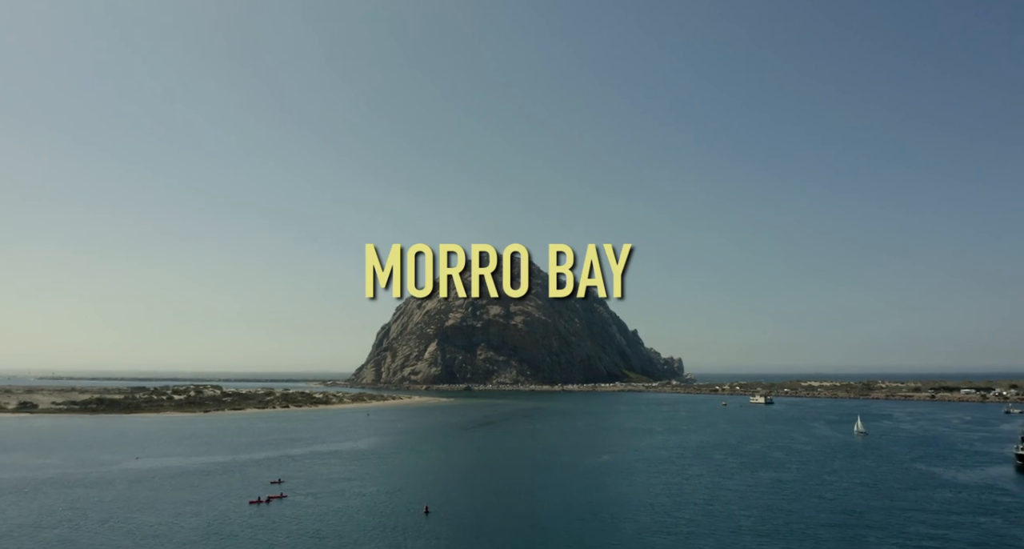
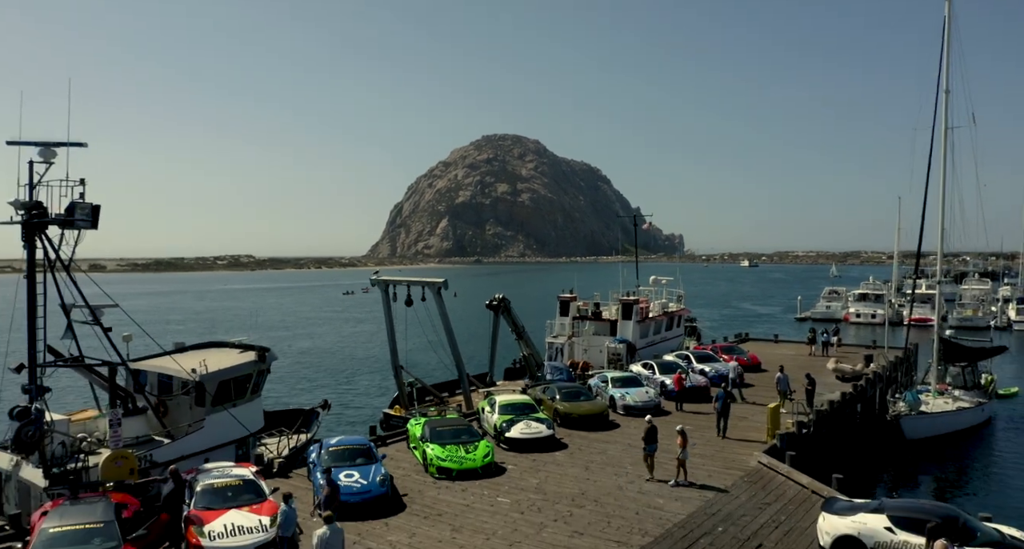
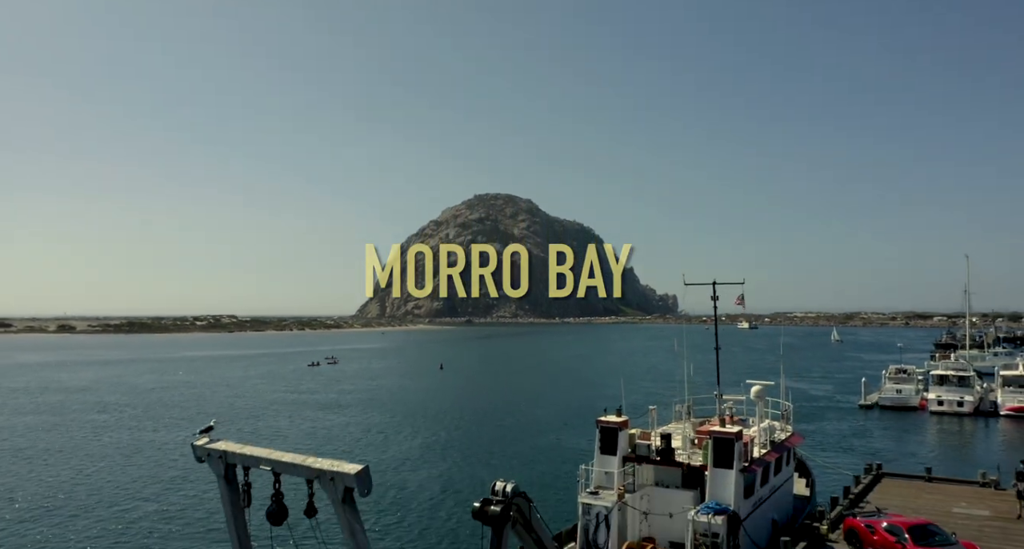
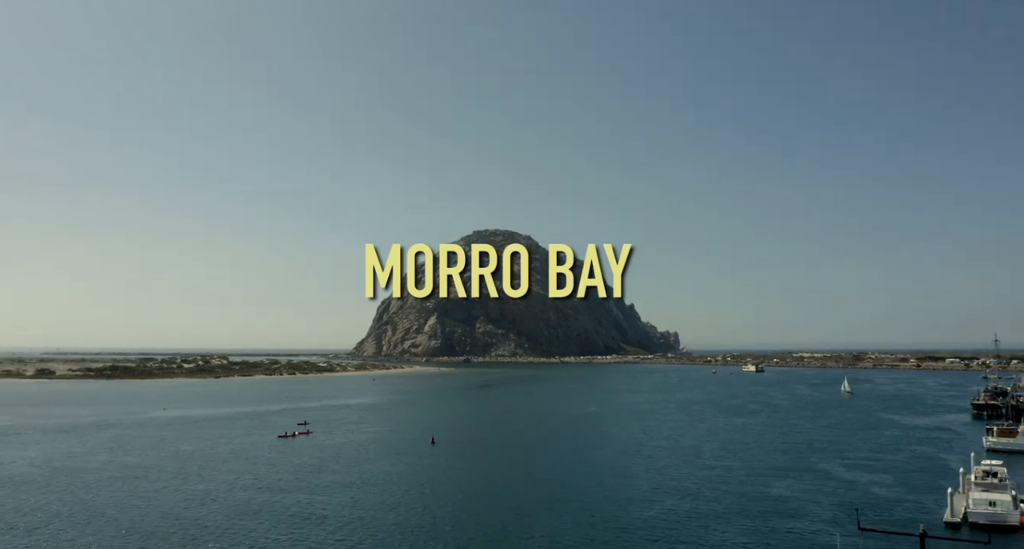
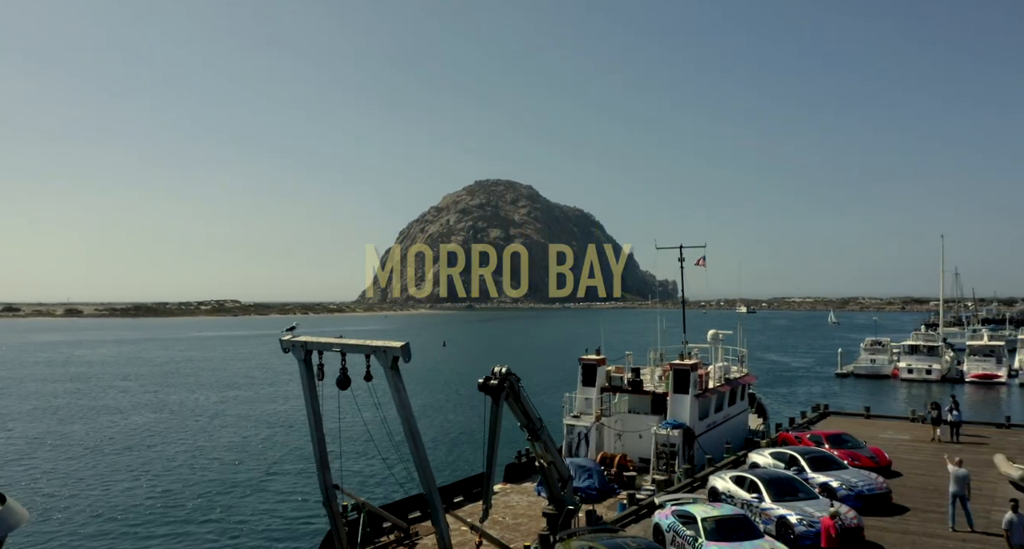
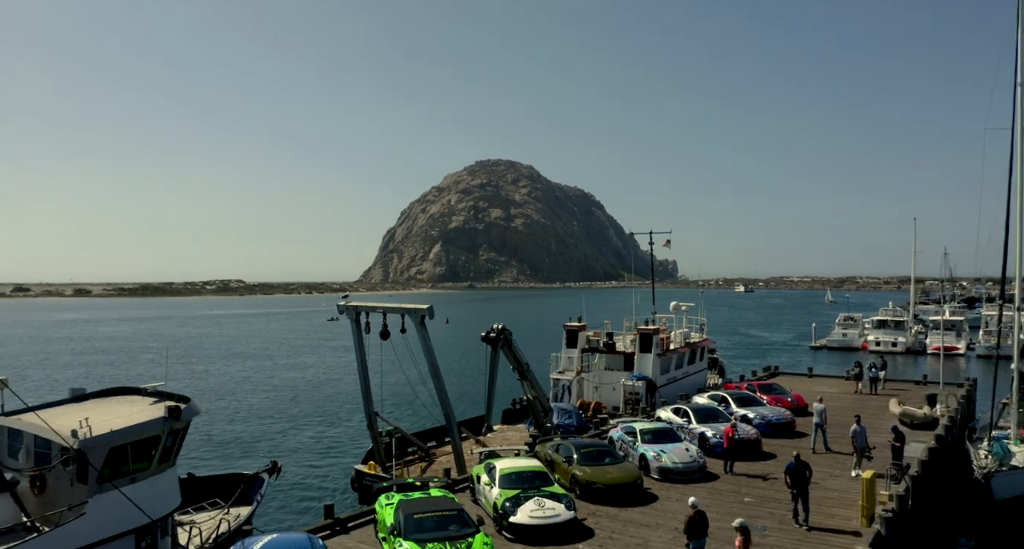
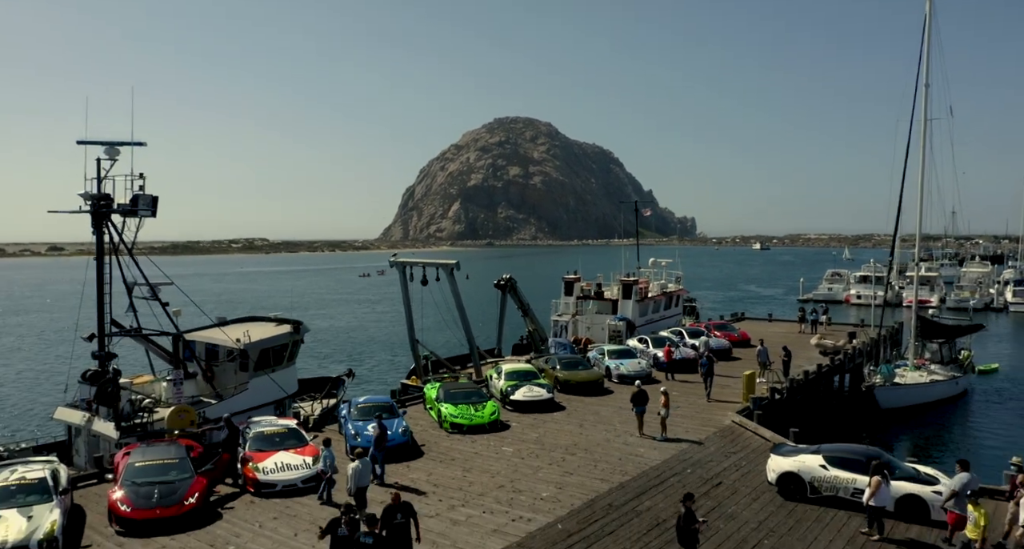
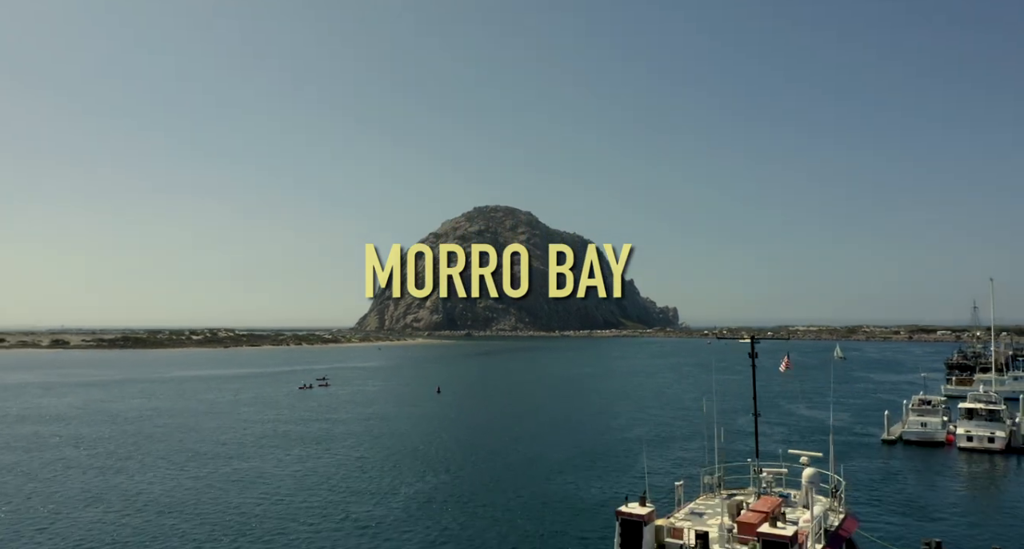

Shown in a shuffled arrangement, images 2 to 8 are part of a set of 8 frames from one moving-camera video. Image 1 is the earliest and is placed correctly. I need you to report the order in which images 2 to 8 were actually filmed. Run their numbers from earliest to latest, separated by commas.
4, 8, 3, 5, 6, 2, 7
